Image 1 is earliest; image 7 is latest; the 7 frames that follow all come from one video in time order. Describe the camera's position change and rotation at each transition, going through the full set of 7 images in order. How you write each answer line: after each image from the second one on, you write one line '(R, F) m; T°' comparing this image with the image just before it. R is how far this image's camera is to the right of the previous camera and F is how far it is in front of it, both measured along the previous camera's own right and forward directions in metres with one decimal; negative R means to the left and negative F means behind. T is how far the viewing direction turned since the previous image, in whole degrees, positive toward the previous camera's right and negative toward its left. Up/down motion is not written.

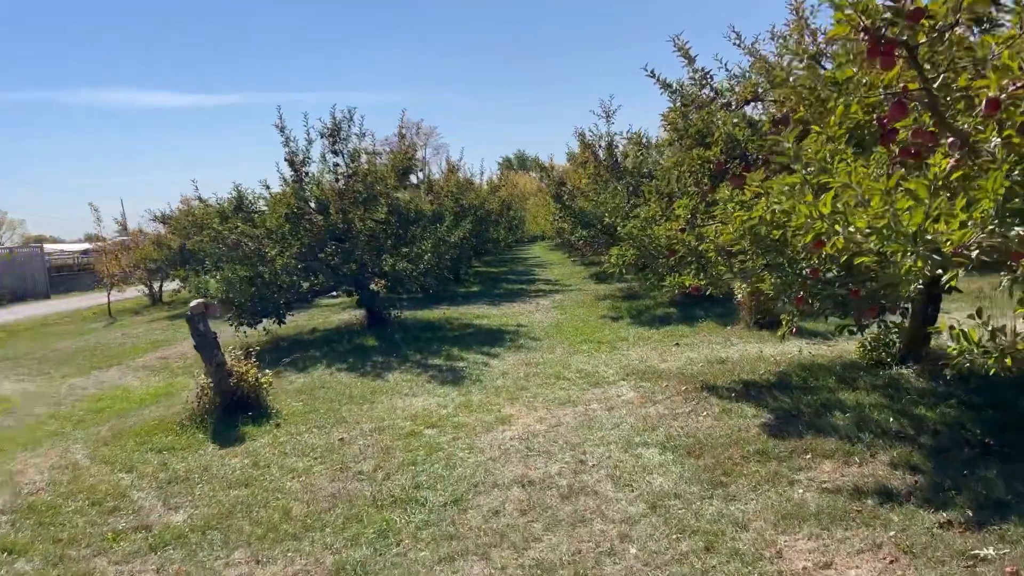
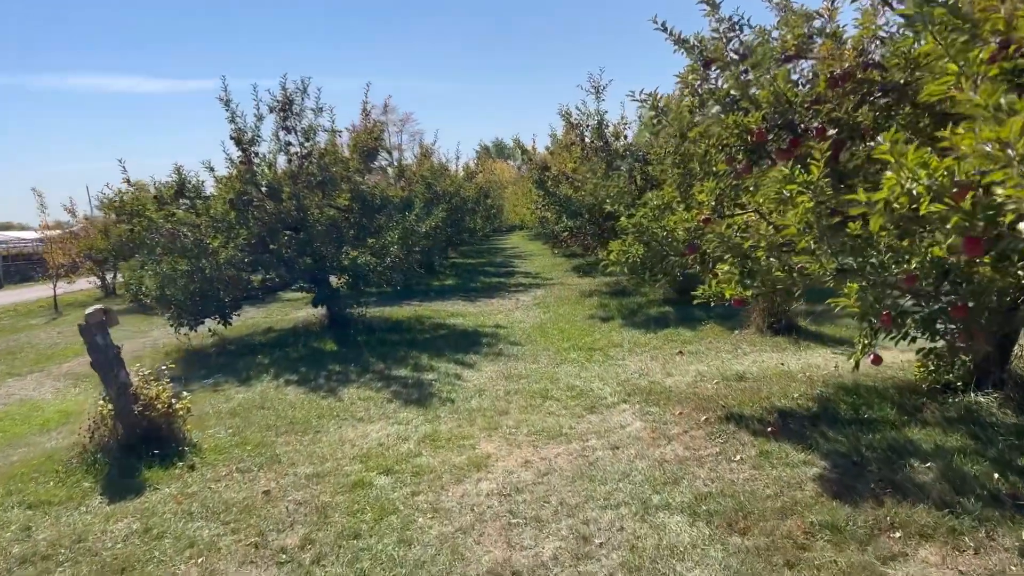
(0.0, +1.4) m; +2°
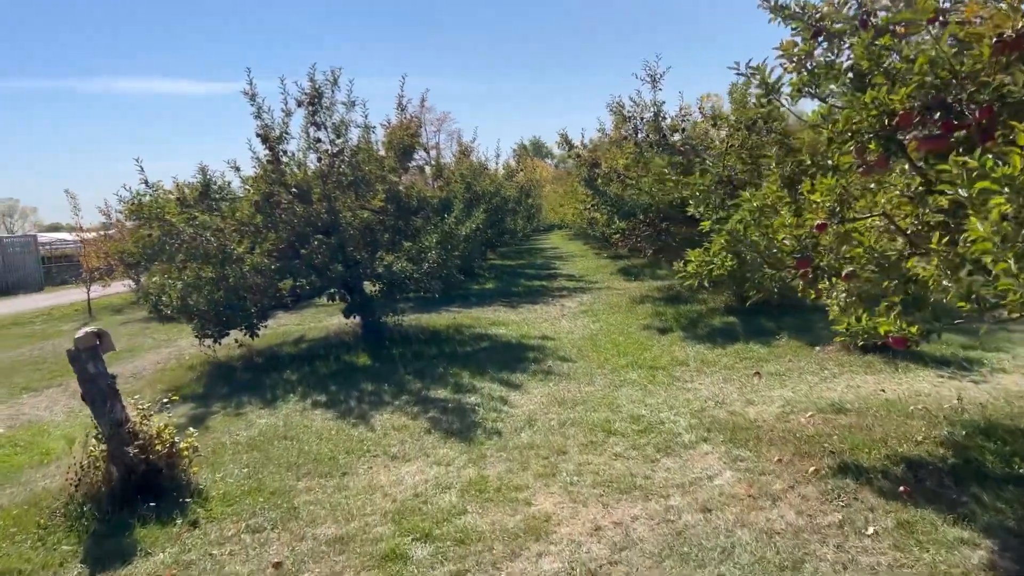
(-0.1, +0.9) m; -3°
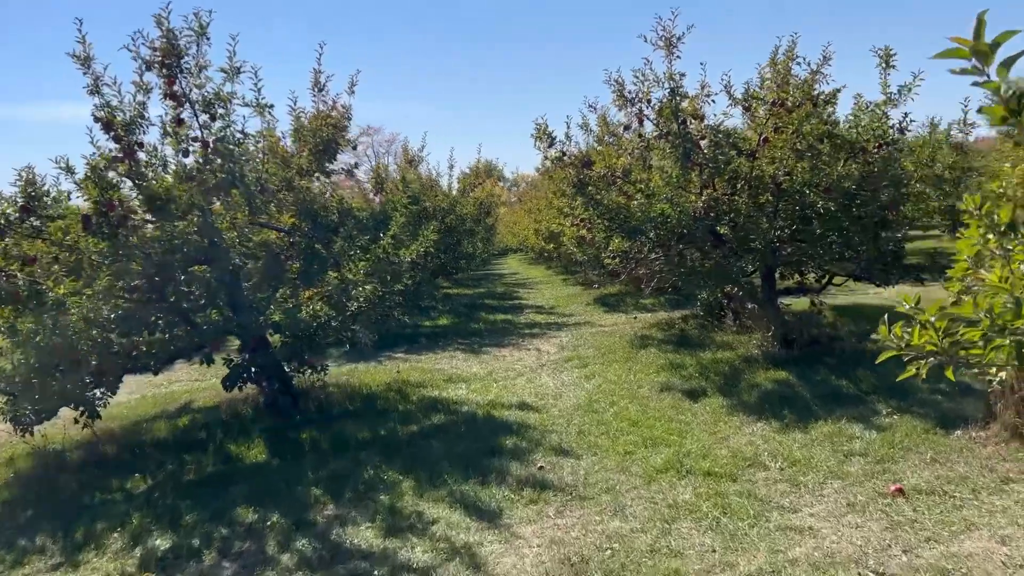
(-0.1, +3.1) m; +3°
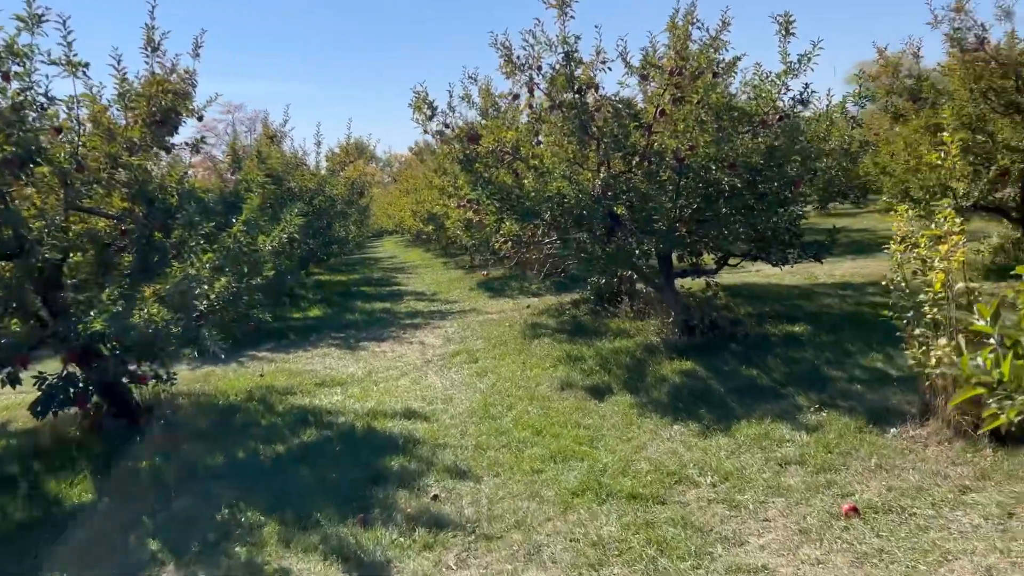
(0.0, +0.9) m; +9°
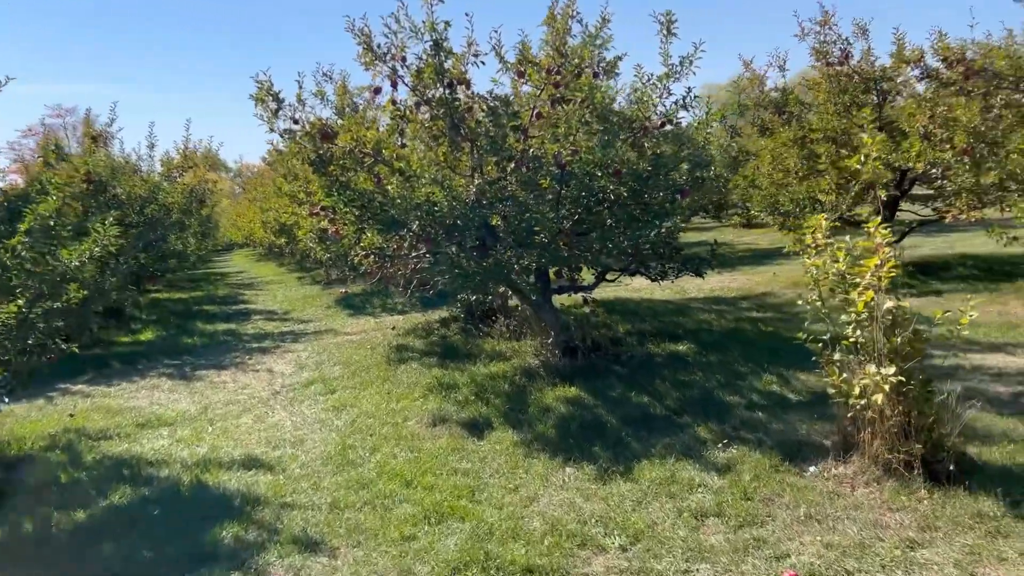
(0.0, +0.8) m; +10°
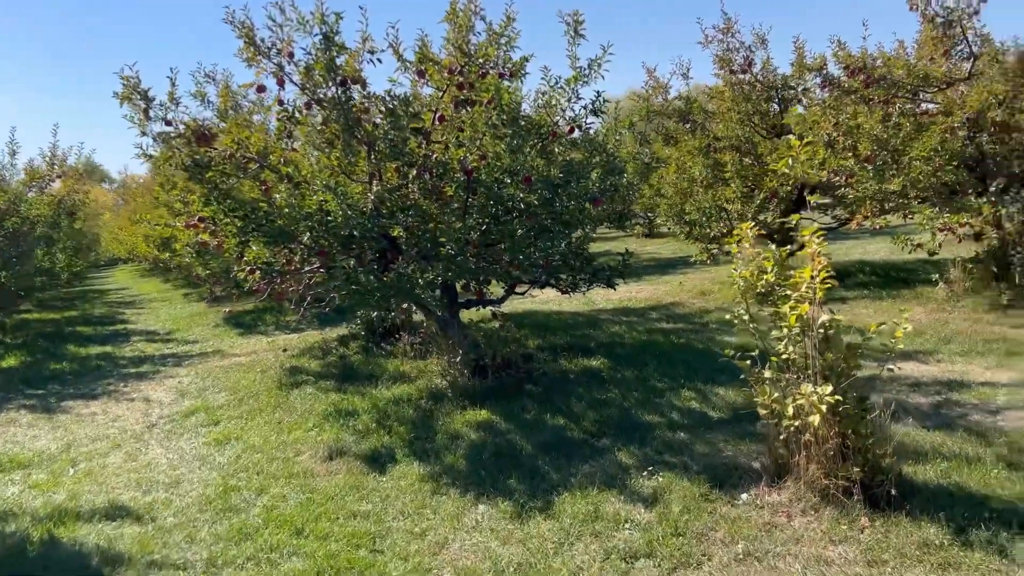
(0.0, +0.5) m; +7°
